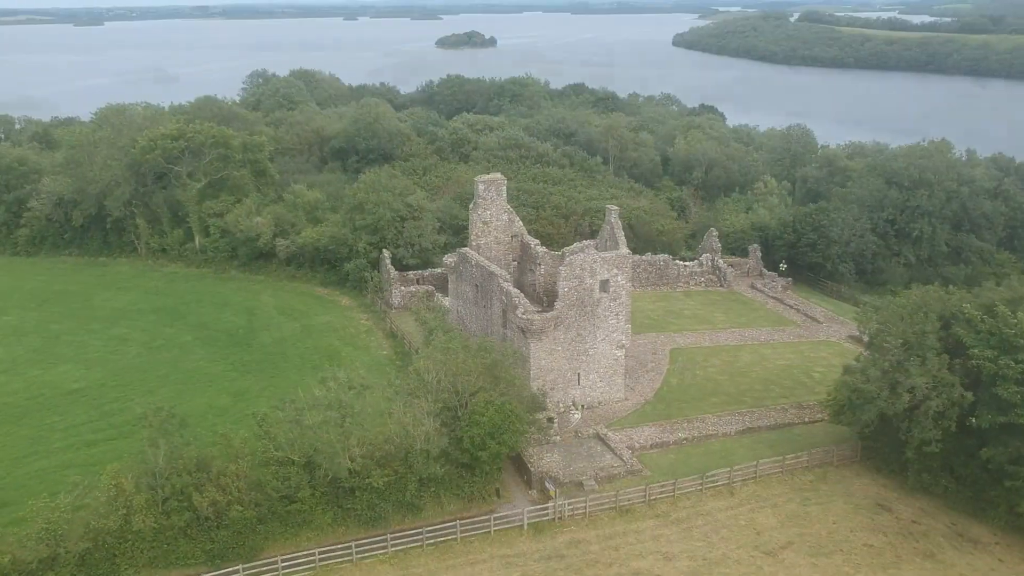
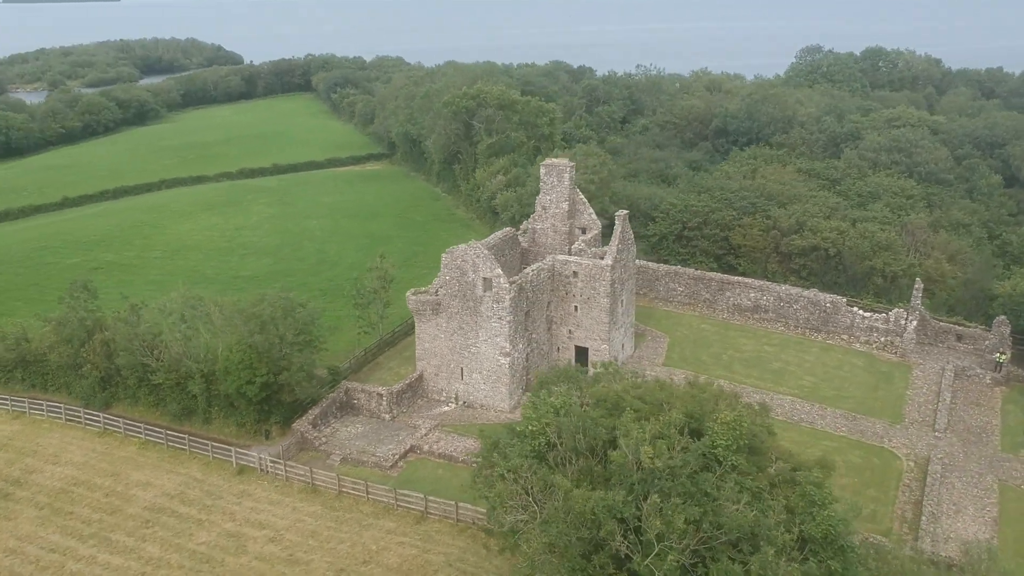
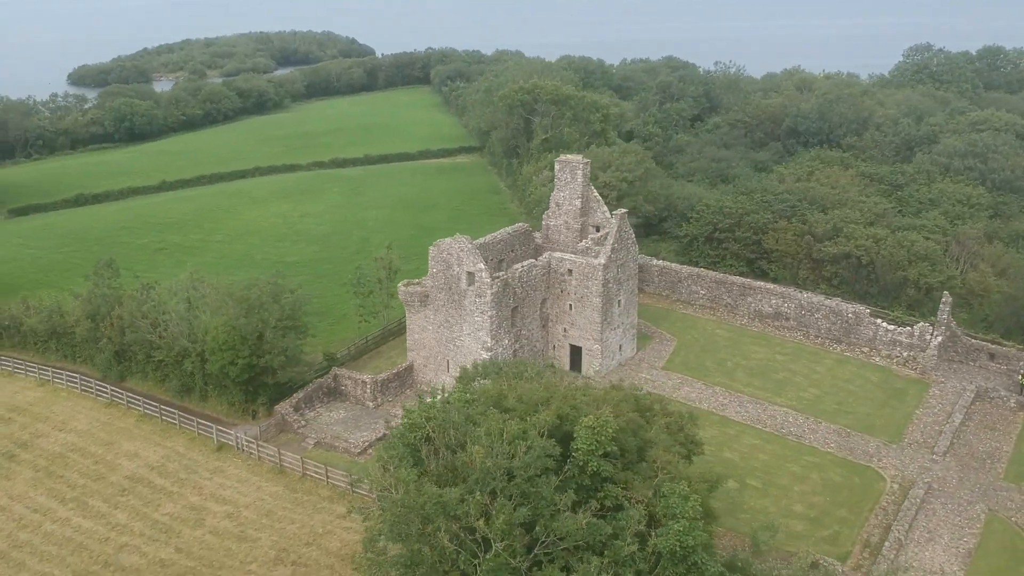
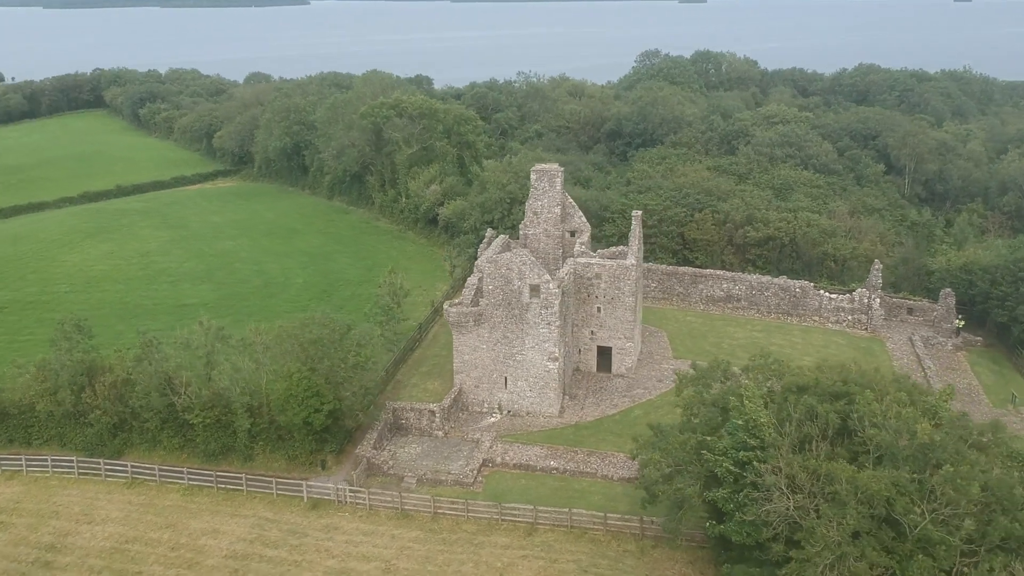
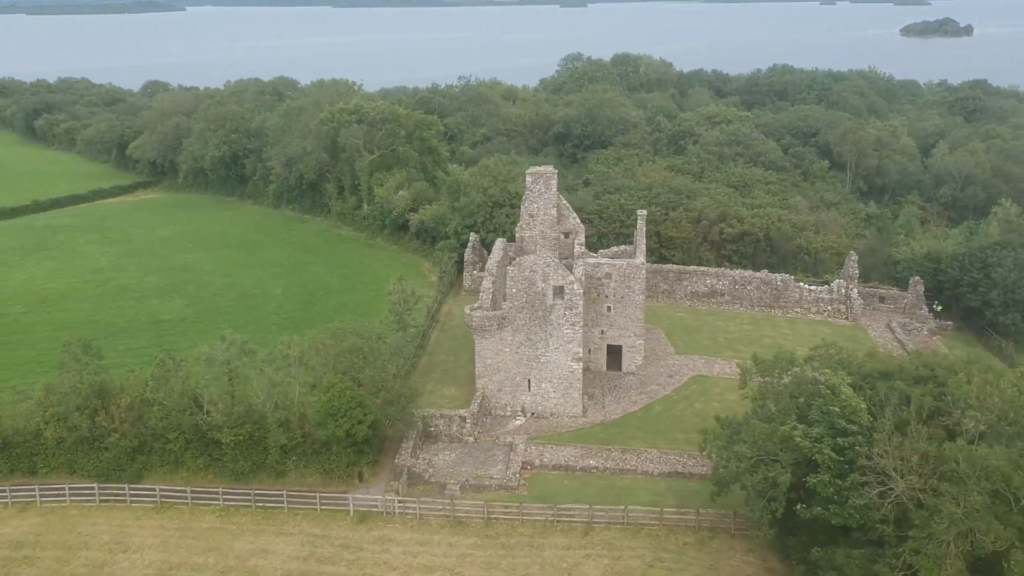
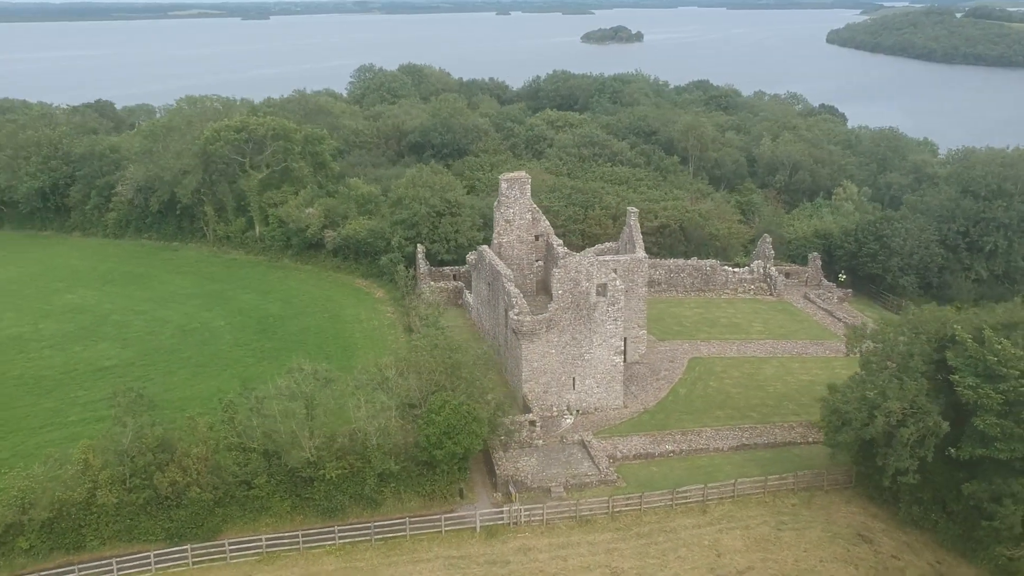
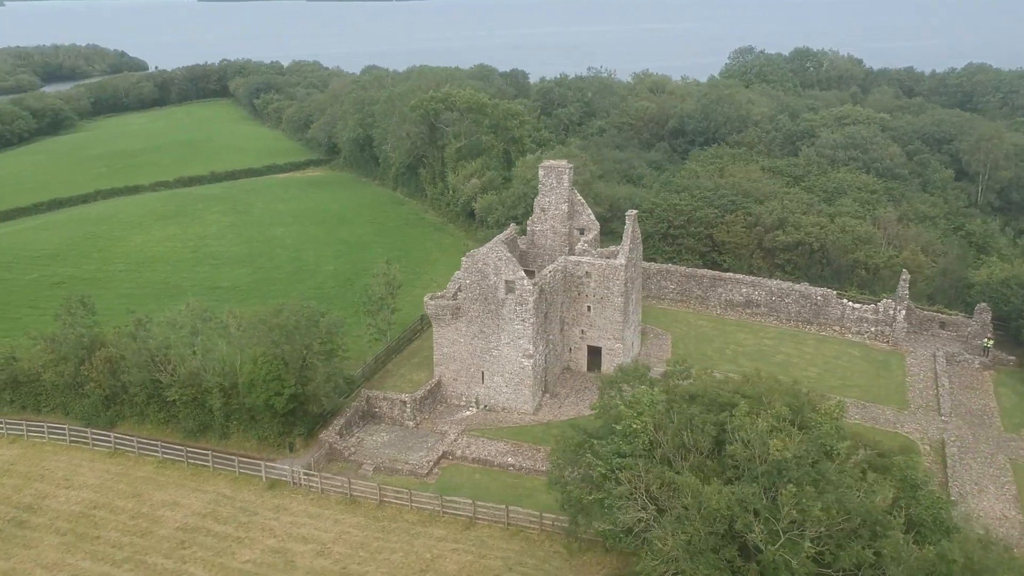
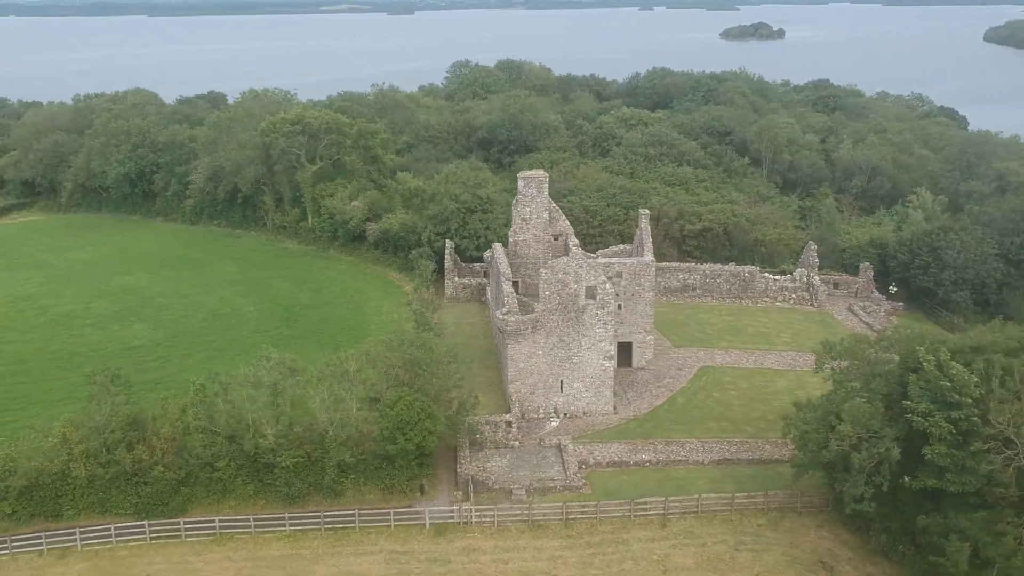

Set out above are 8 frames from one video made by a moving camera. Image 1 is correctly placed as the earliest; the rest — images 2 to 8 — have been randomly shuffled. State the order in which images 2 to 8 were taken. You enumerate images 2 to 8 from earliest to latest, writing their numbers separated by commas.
6, 8, 5, 4, 7, 2, 3
